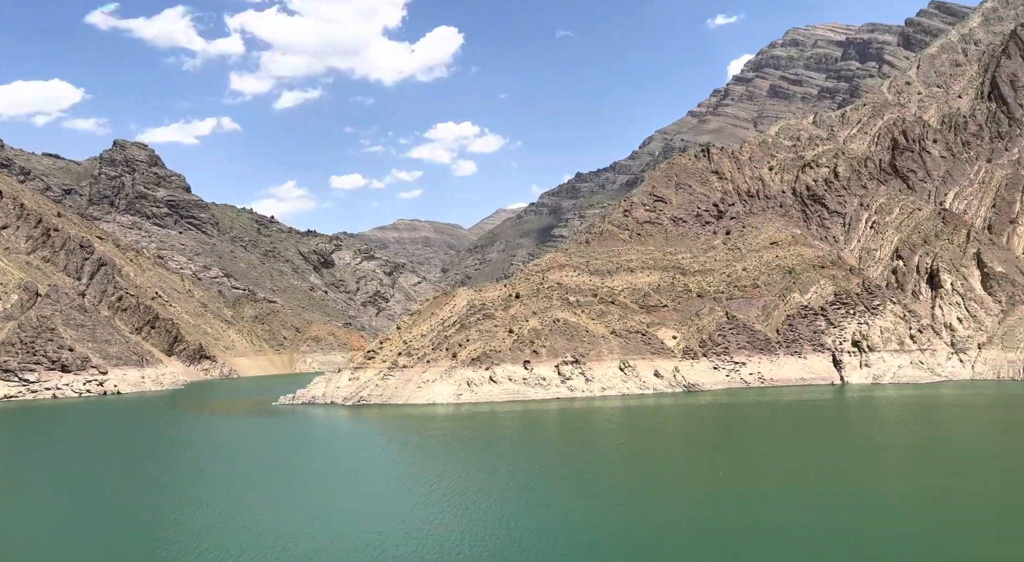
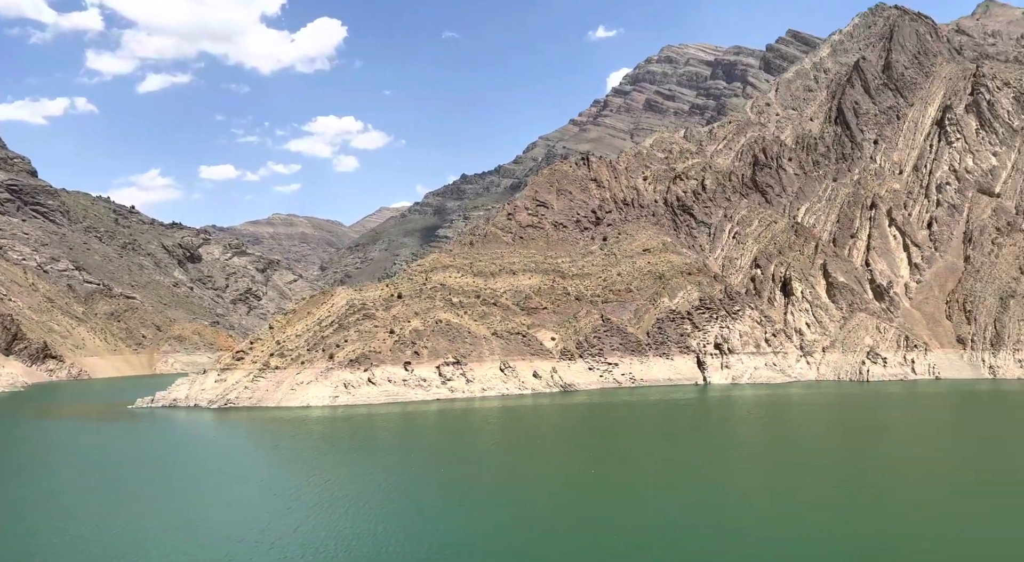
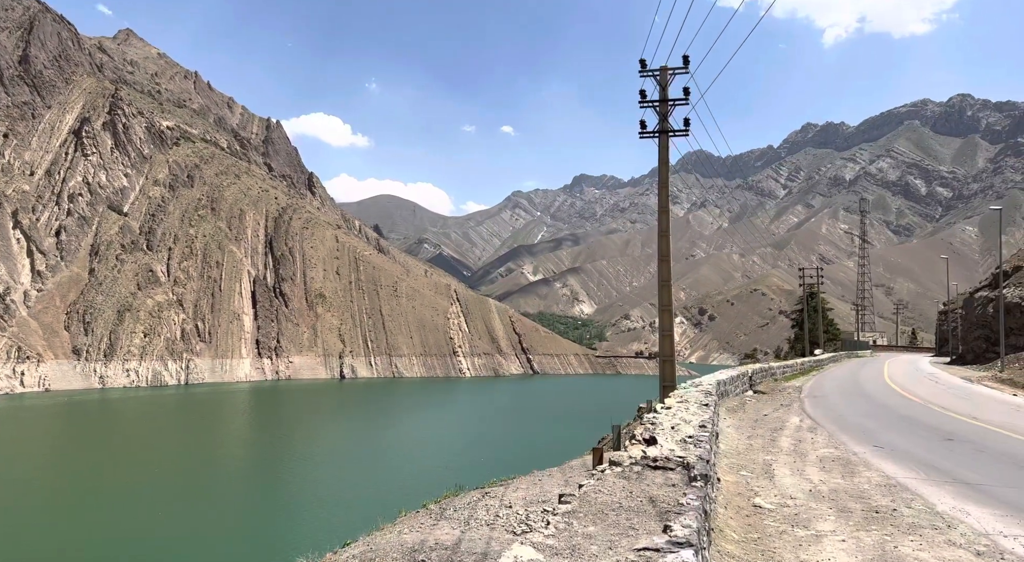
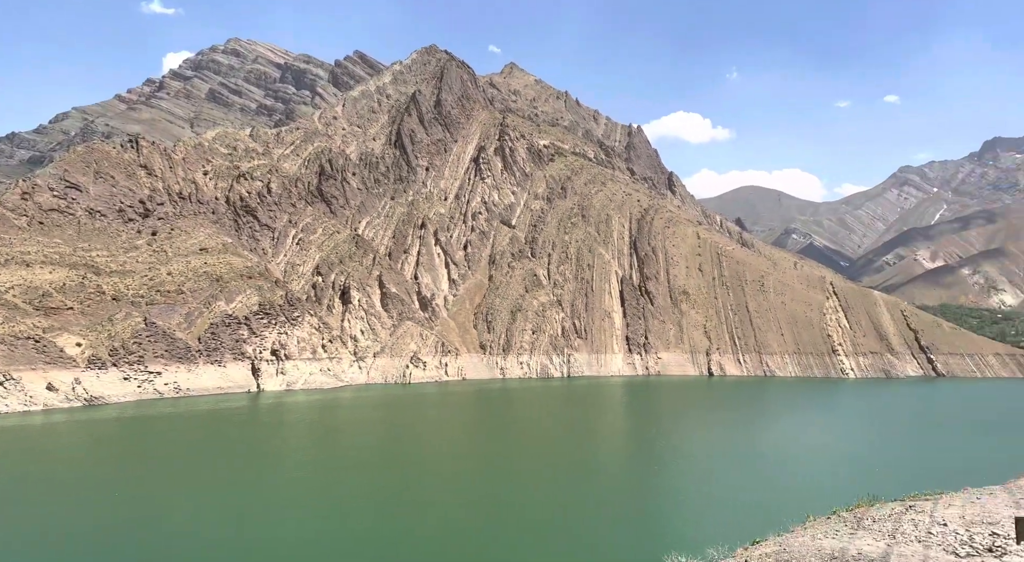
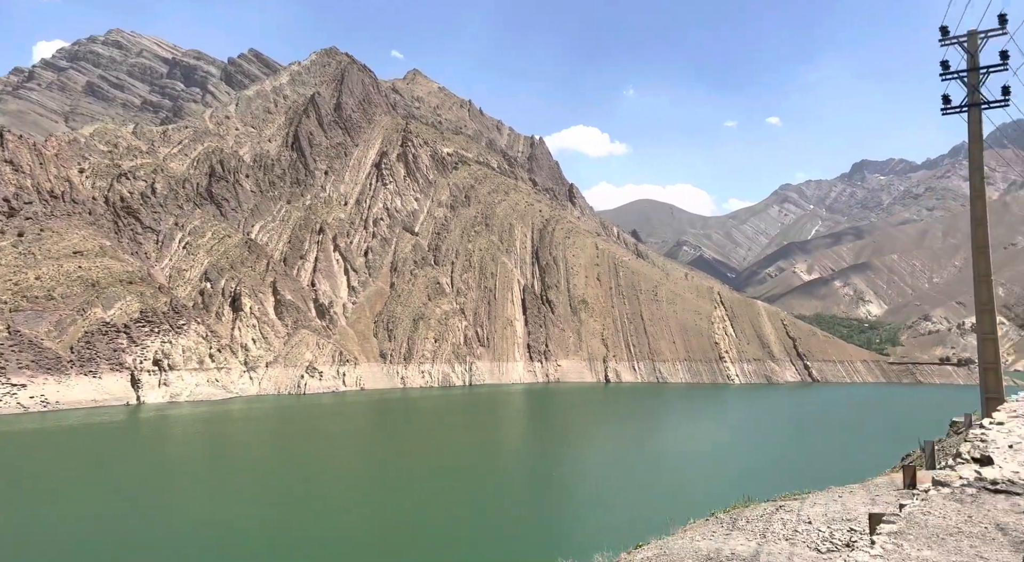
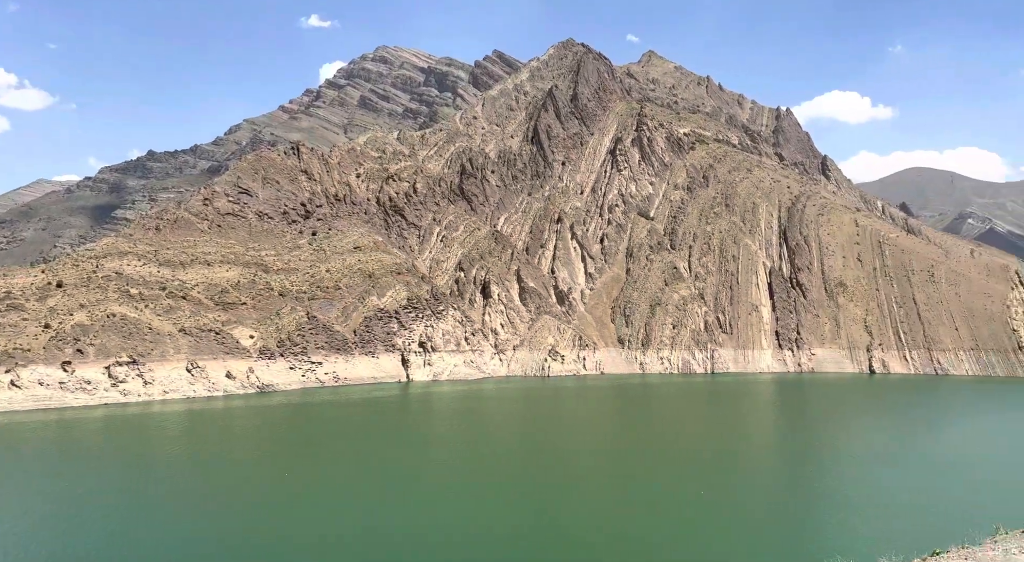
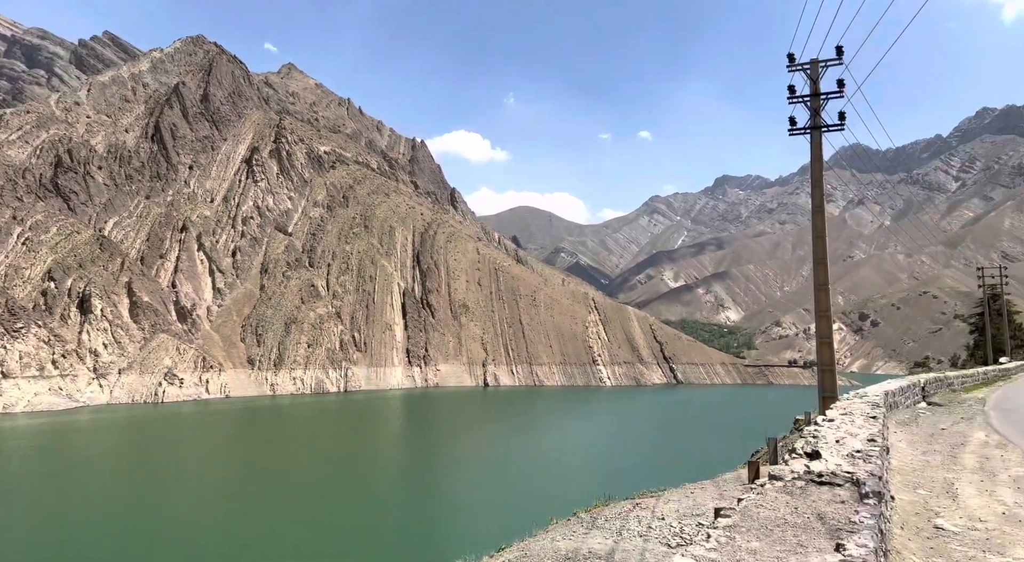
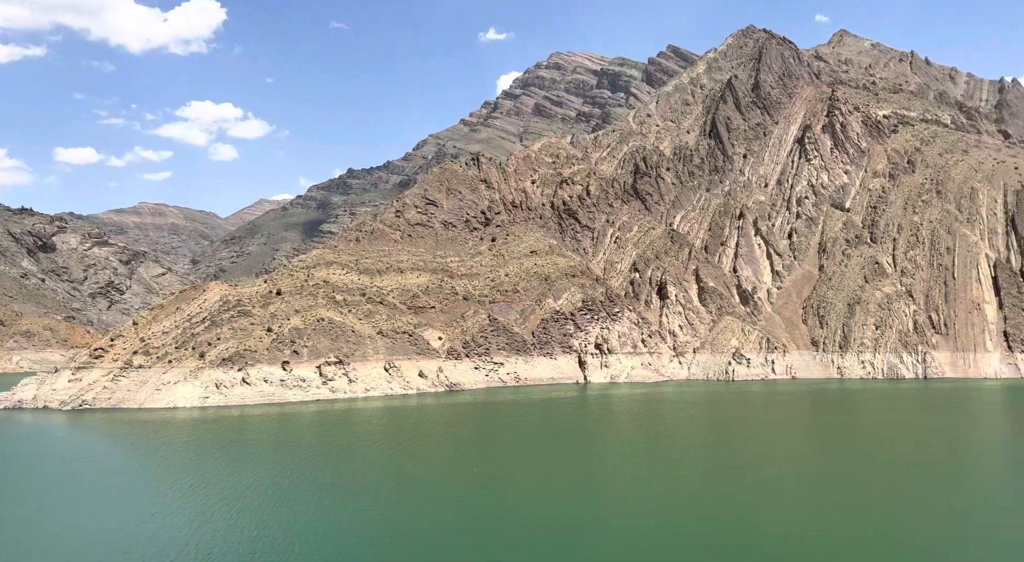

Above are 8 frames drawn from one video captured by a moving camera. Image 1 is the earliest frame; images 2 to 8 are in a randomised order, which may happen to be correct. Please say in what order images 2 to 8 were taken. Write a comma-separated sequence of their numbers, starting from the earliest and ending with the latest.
2, 8, 6, 4, 5, 7, 3
